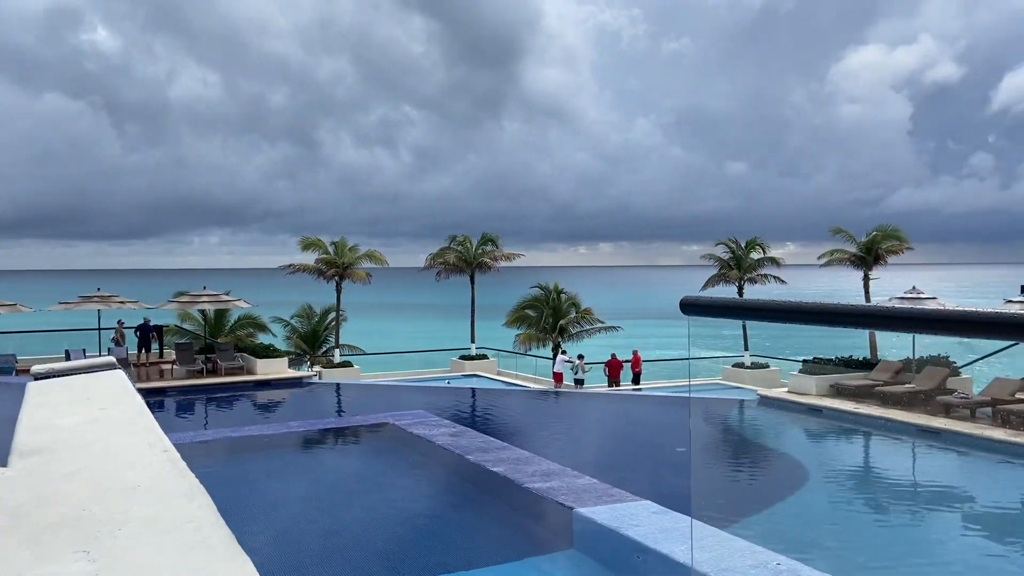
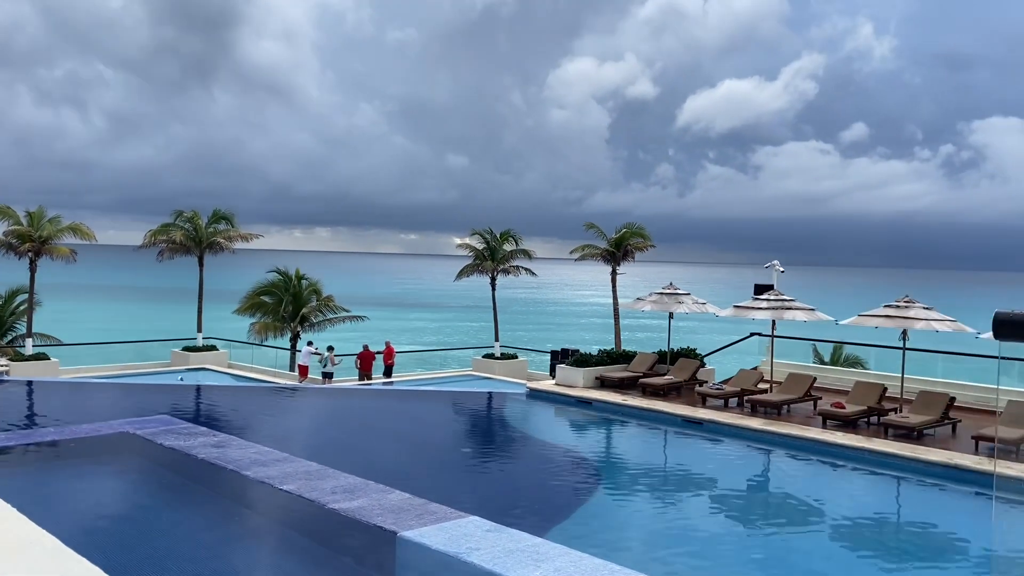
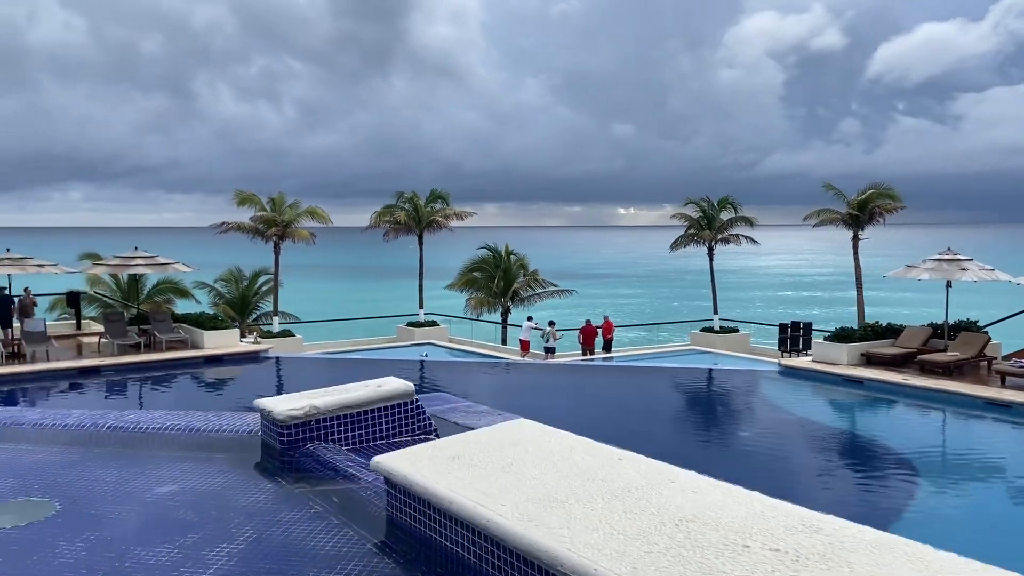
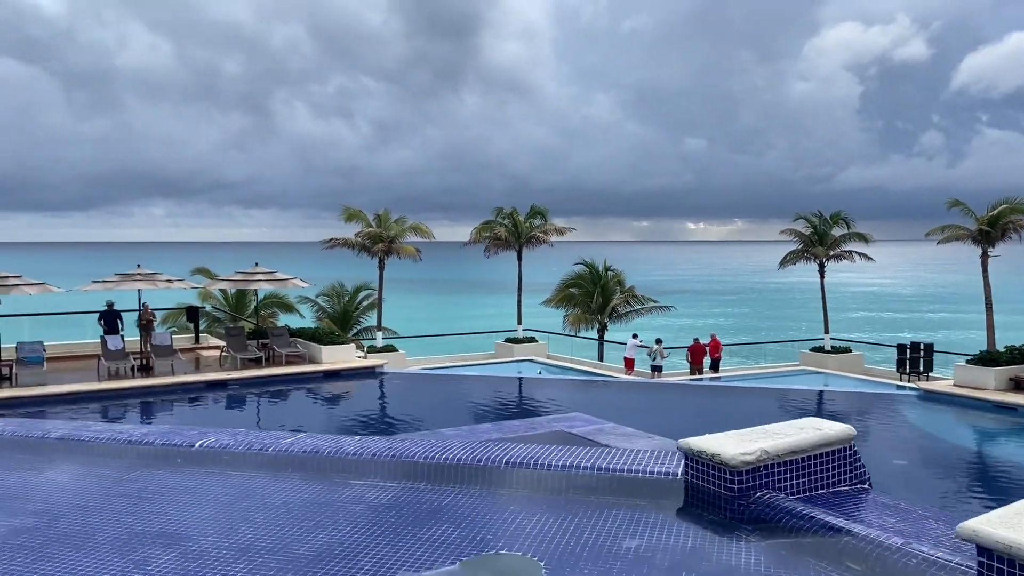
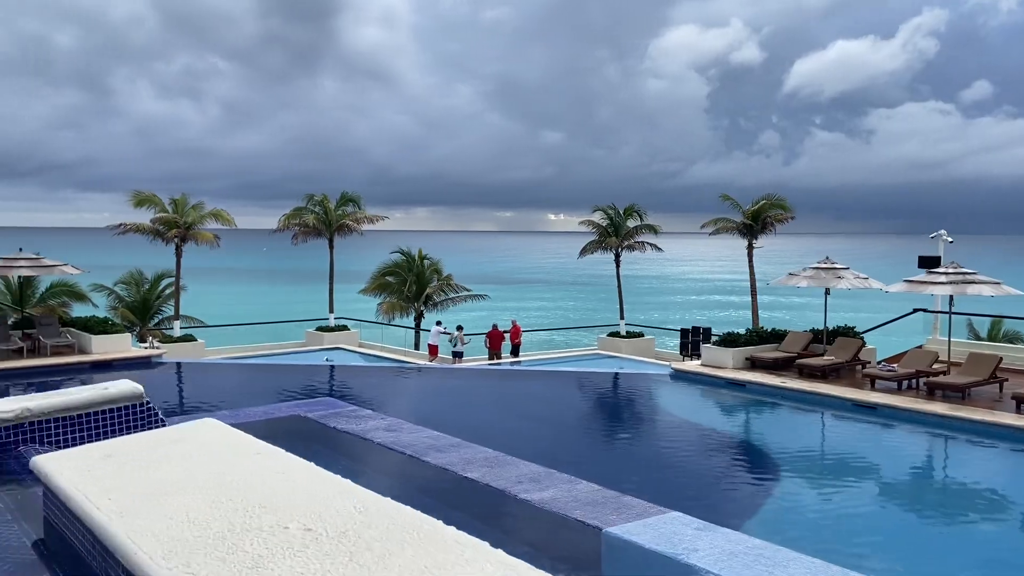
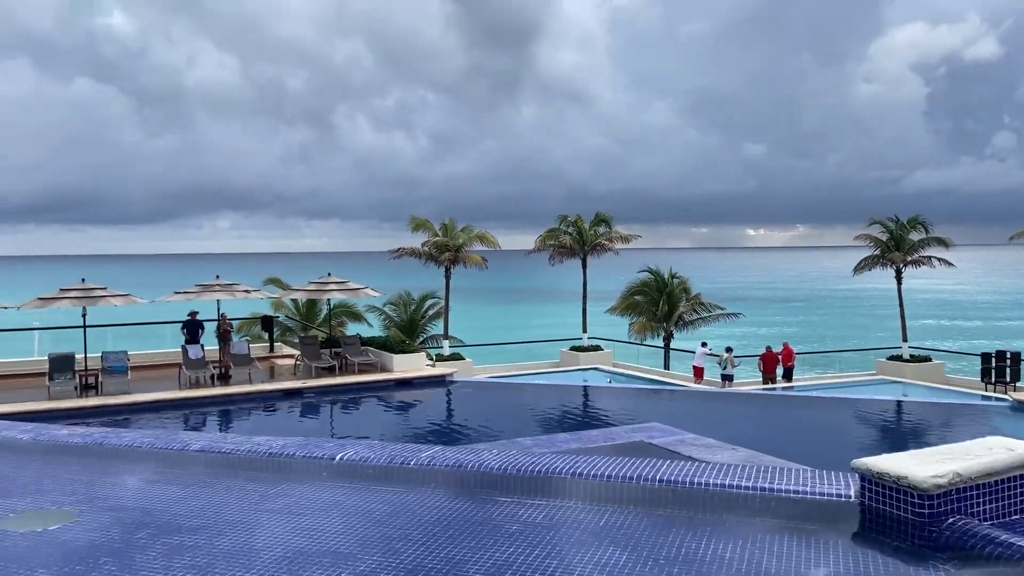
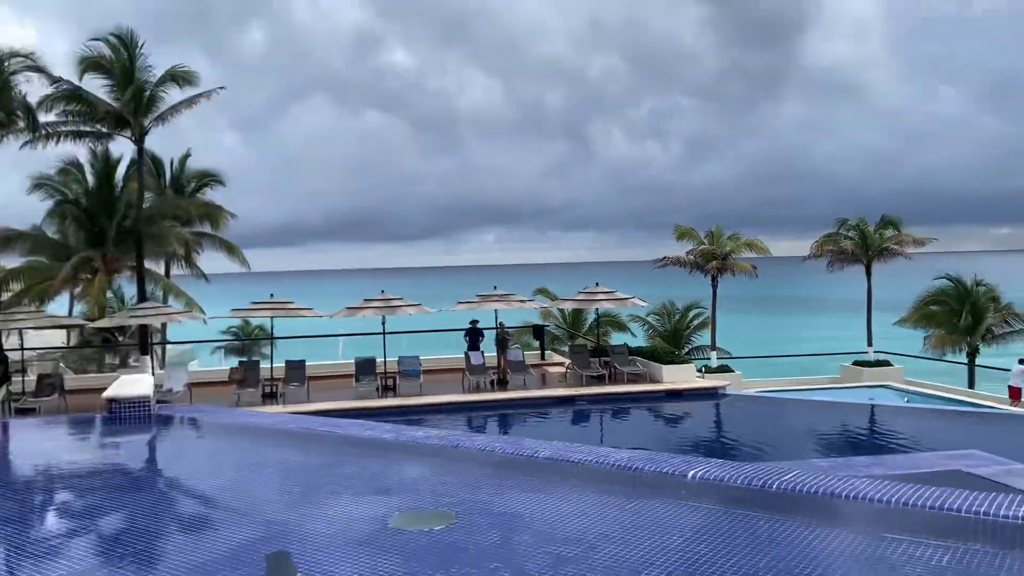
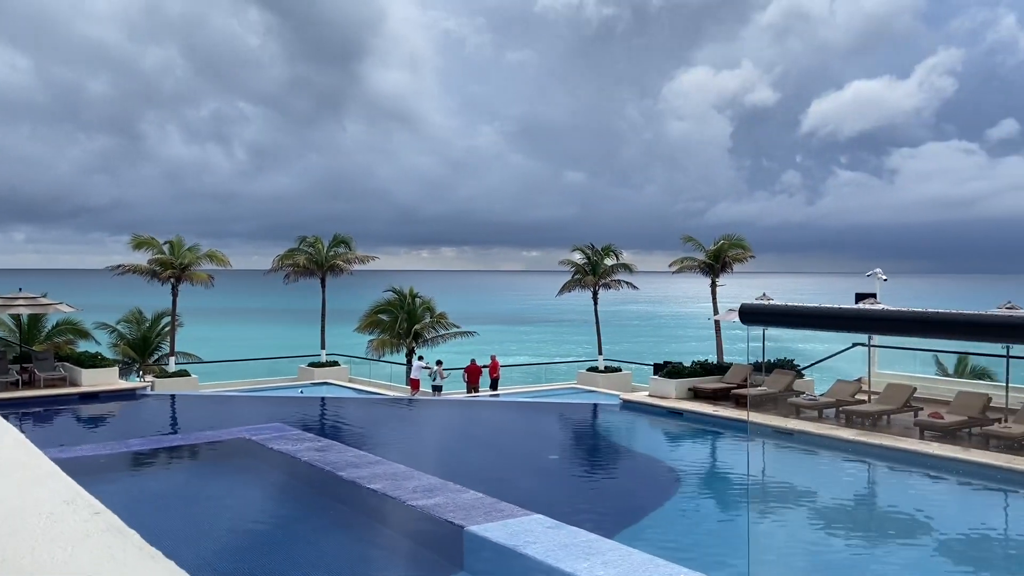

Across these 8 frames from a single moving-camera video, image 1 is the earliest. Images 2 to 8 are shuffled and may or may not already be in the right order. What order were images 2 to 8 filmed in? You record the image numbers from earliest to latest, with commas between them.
8, 2, 5, 3, 4, 6, 7
